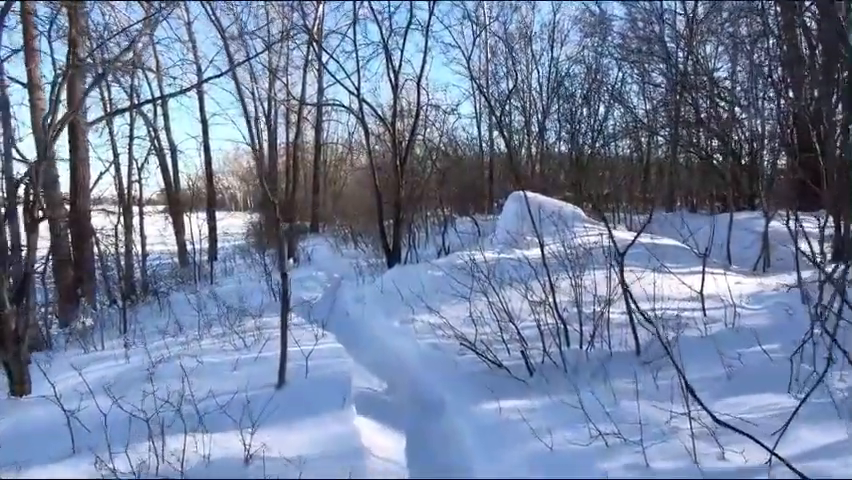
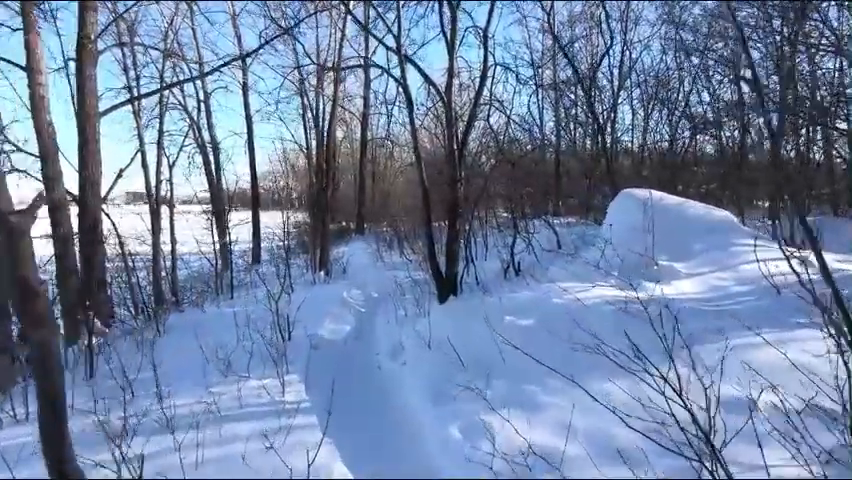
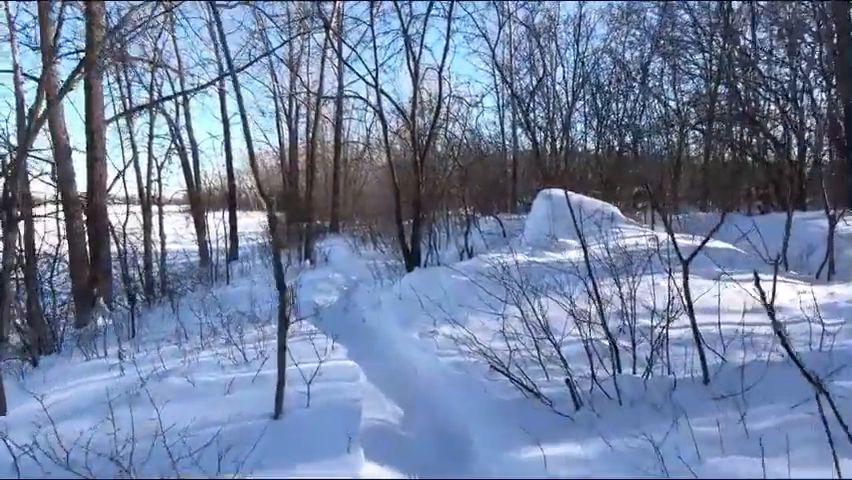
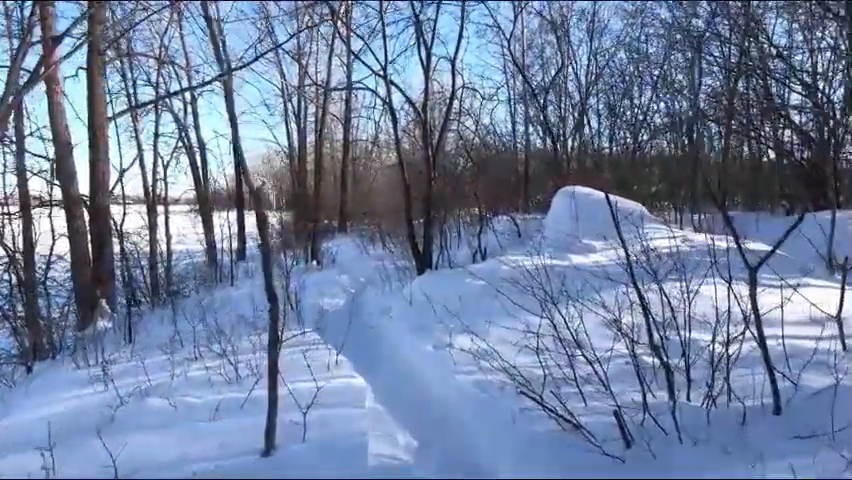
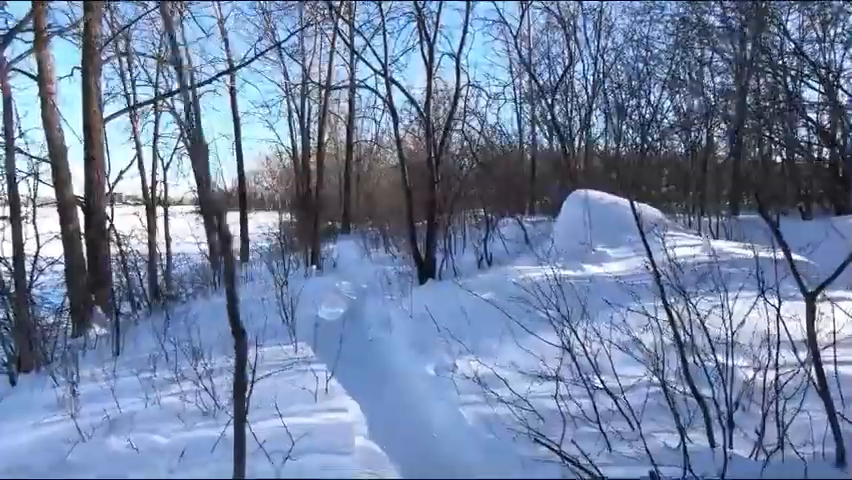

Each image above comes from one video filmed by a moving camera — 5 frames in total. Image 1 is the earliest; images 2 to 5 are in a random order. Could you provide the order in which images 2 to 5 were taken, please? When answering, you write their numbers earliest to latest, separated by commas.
3, 4, 5, 2
